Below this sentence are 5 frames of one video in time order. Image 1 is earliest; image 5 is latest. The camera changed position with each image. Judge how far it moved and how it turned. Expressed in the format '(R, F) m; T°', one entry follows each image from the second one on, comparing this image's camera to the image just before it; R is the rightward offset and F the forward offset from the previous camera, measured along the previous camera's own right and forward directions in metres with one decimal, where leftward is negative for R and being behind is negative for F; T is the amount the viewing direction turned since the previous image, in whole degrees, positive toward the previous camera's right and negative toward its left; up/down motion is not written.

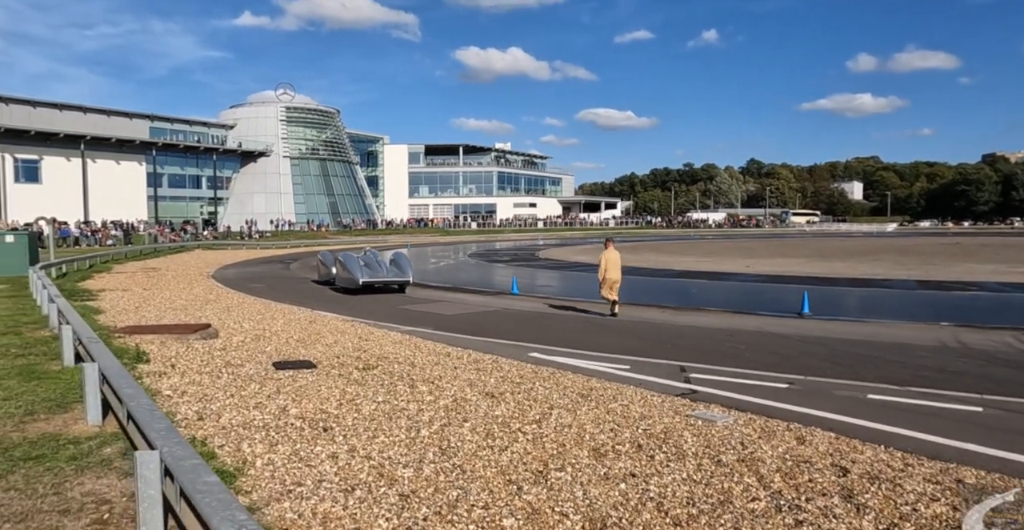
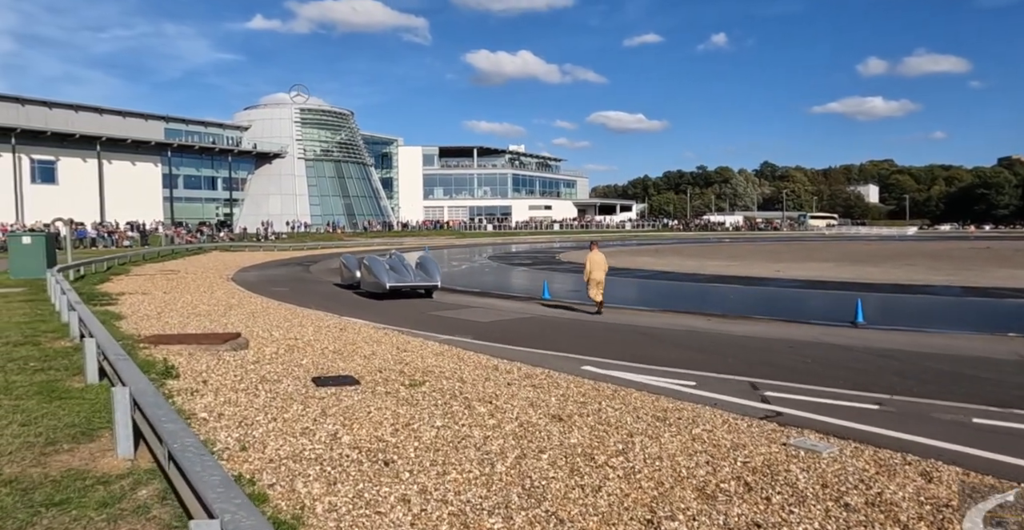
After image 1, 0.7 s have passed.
(-0.5, +0.8) m; -1°
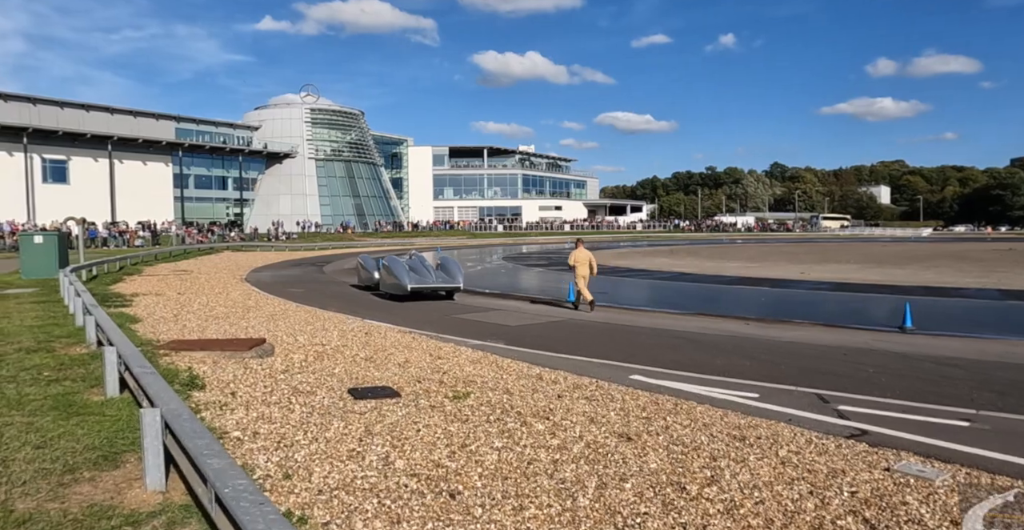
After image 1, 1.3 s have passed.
(-0.5, +0.7) m; -1°
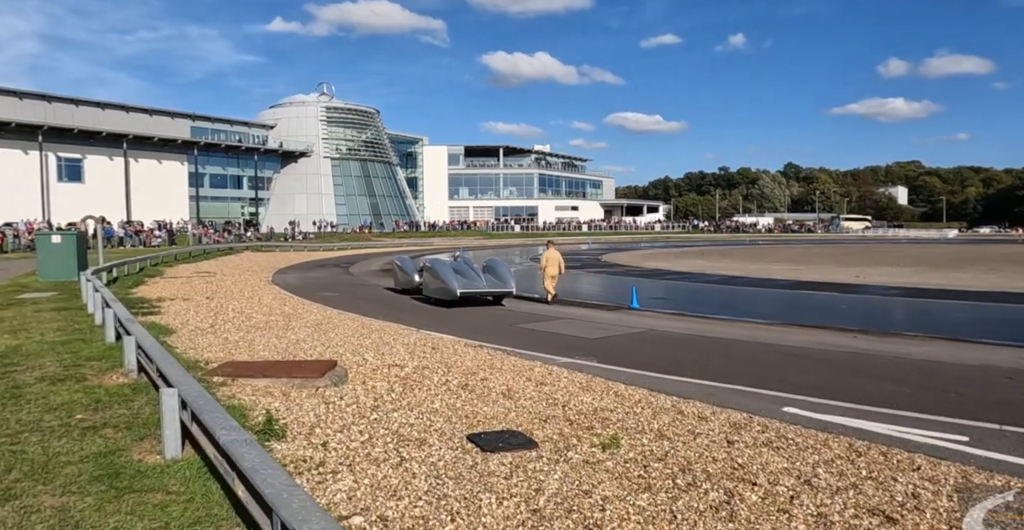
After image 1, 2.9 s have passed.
(-1.2, +1.7) m; -1°
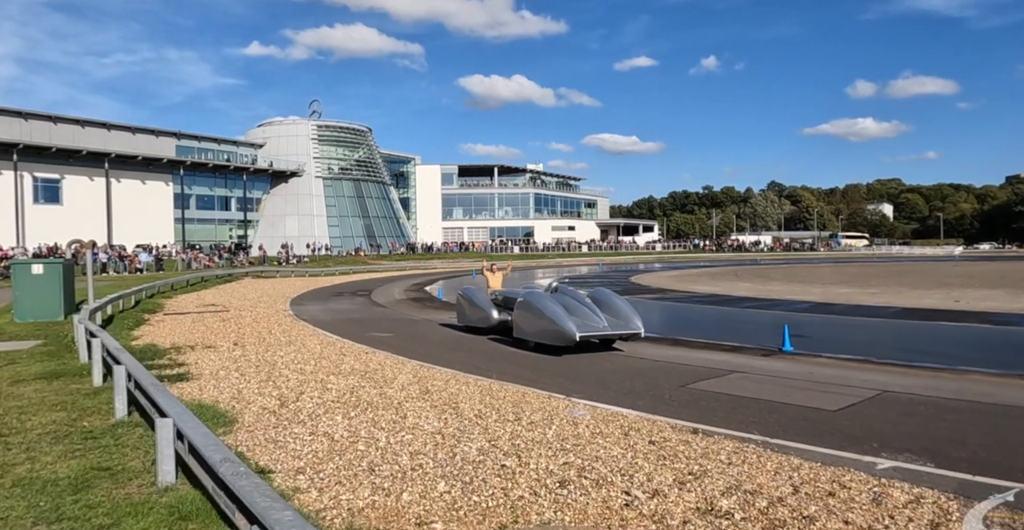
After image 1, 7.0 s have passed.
(-2.8, +4.0) m; +2°
